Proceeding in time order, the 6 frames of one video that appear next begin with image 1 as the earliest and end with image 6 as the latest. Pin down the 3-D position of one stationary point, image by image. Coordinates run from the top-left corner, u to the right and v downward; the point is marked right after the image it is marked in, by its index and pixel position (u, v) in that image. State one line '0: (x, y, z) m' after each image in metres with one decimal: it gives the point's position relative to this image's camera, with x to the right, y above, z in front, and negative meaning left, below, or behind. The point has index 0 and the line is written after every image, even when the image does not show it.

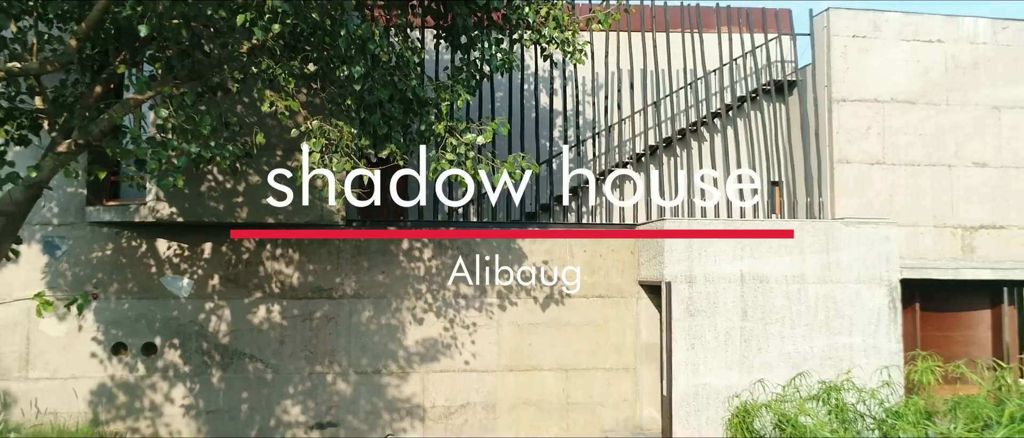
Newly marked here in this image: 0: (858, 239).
0: (+3.3, -0.2, +7.2) m
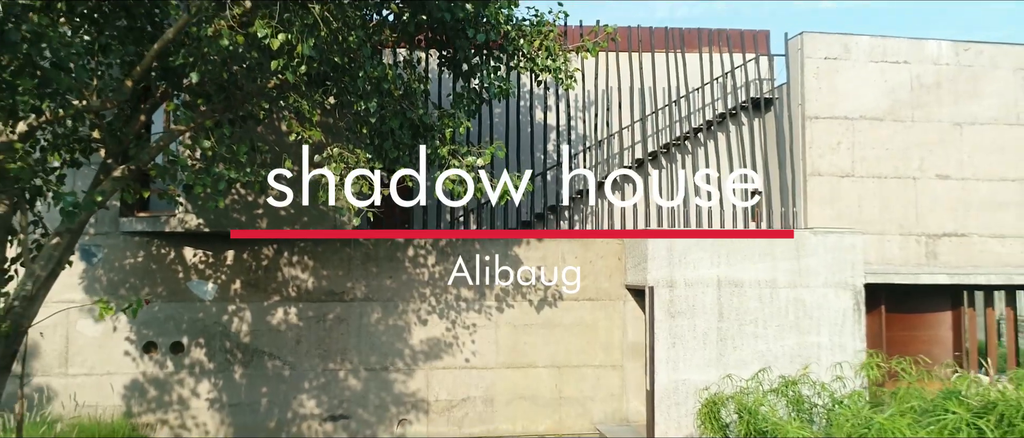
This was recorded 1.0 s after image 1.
0: (+3.3, -0.3, +7.9) m
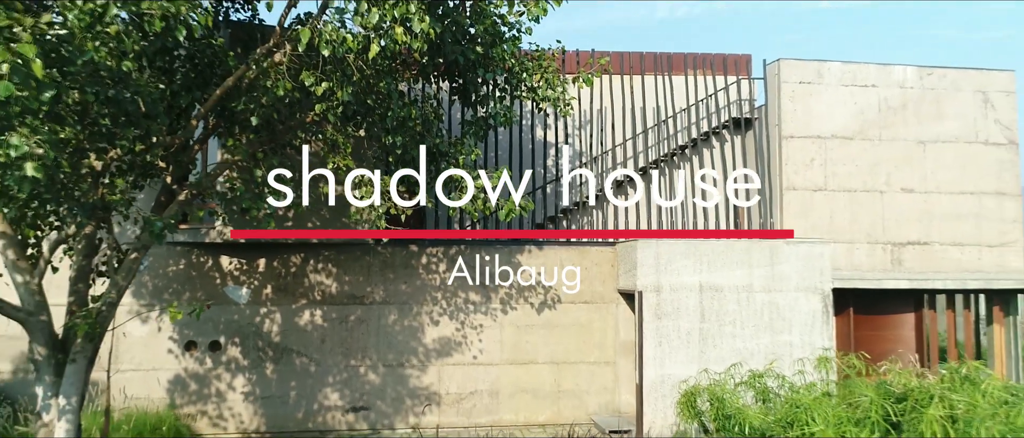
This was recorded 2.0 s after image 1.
0: (+3.3, -0.4, +8.8) m
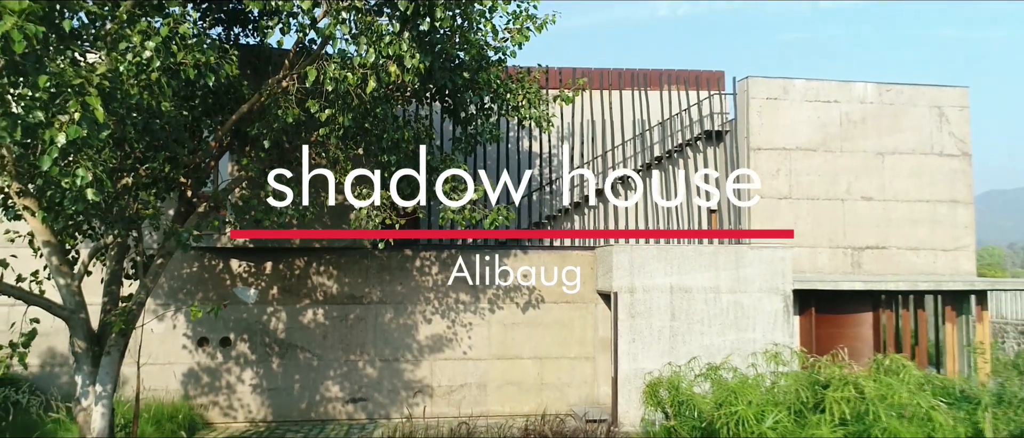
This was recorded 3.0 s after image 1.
0: (+3.2, -0.5, +9.6) m
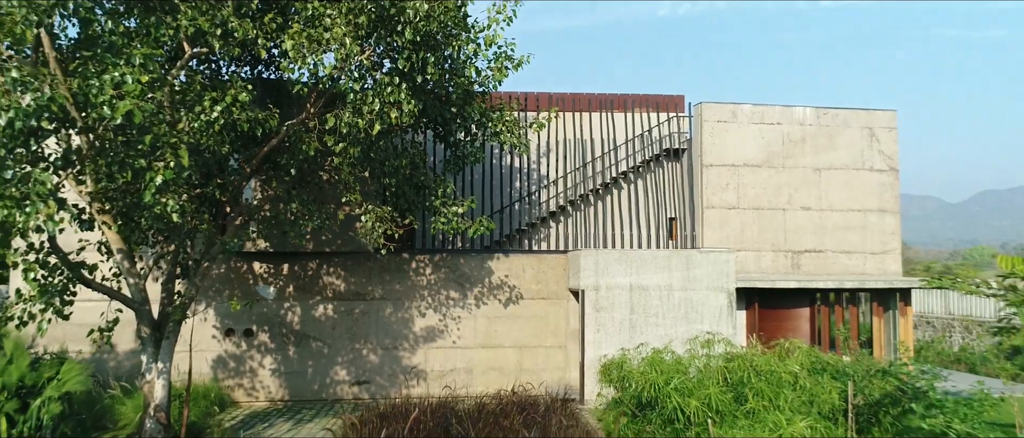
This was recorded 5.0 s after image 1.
0: (+2.9, -0.6, +11.2) m
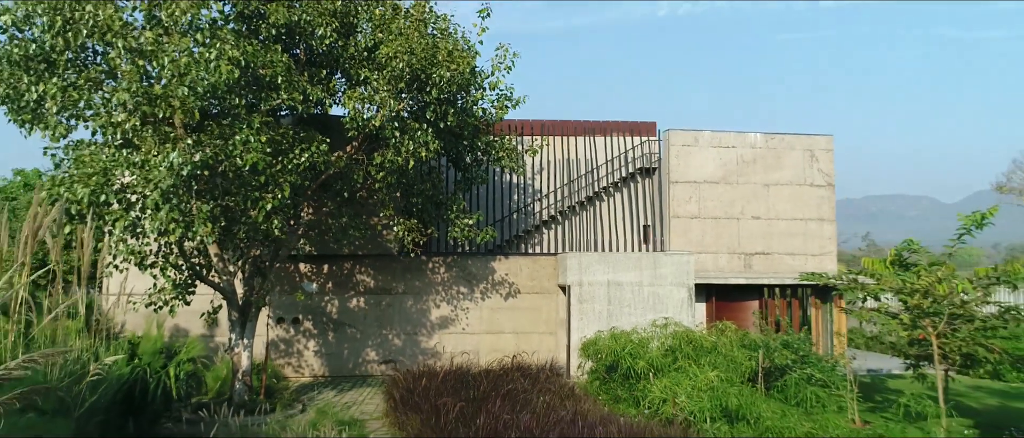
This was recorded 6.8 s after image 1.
0: (+2.9, -0.8, +13.7) m
